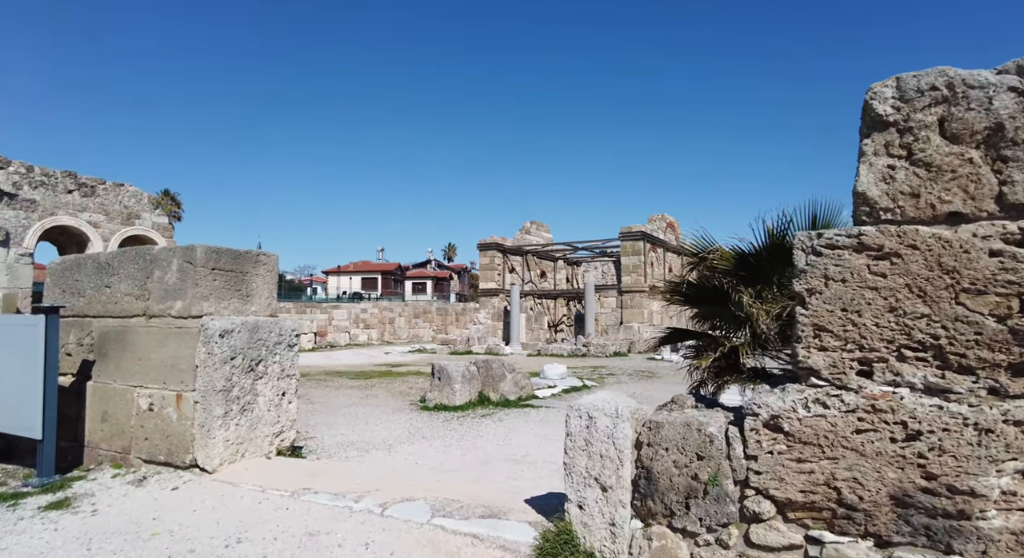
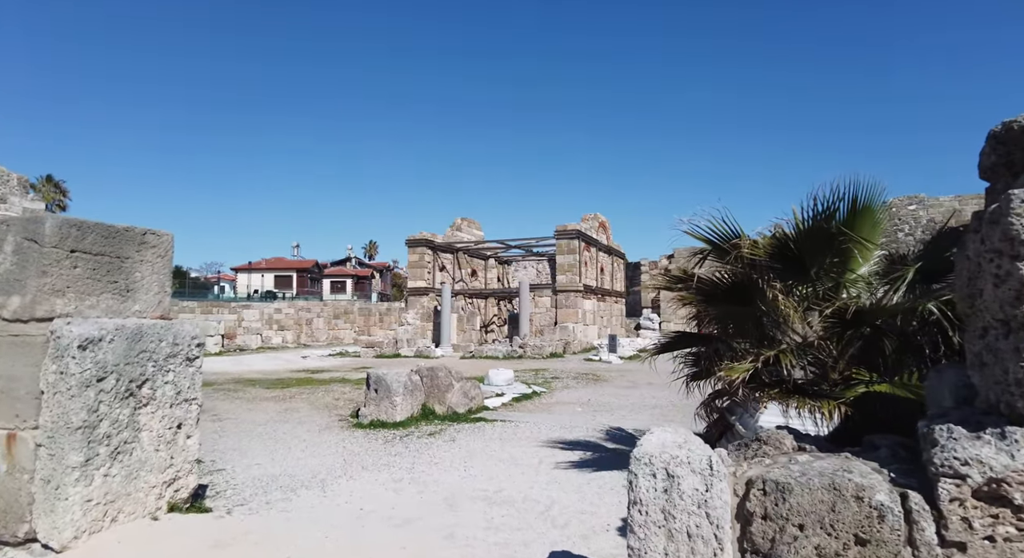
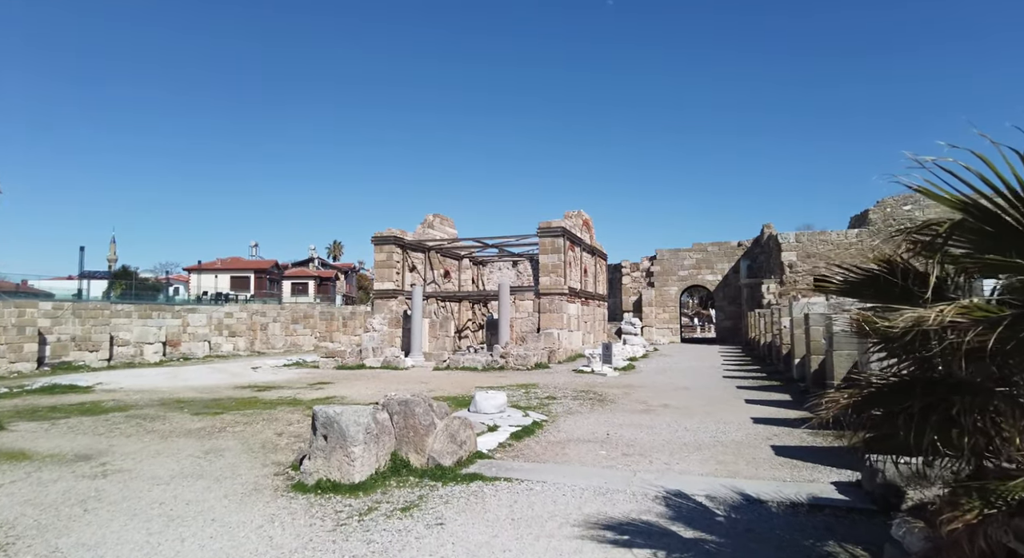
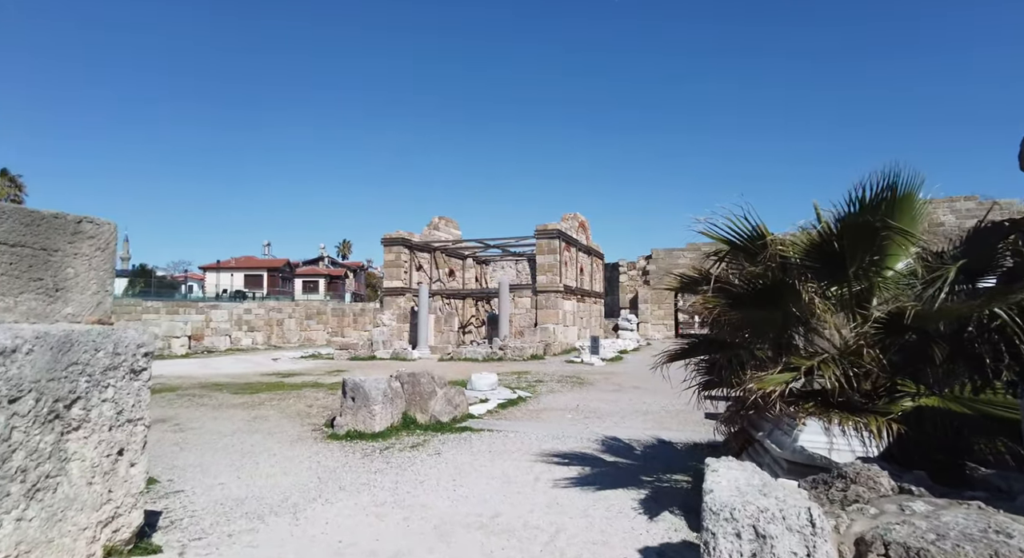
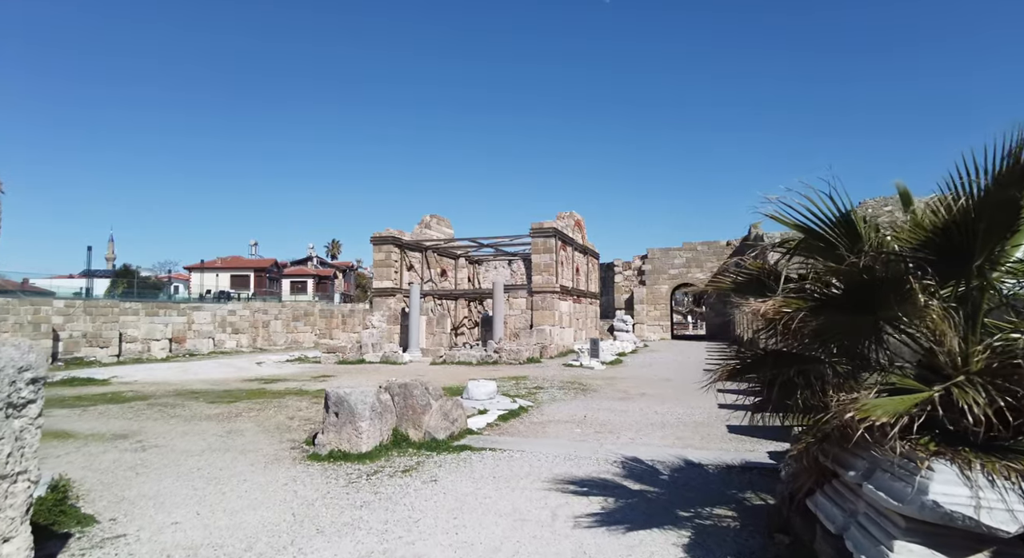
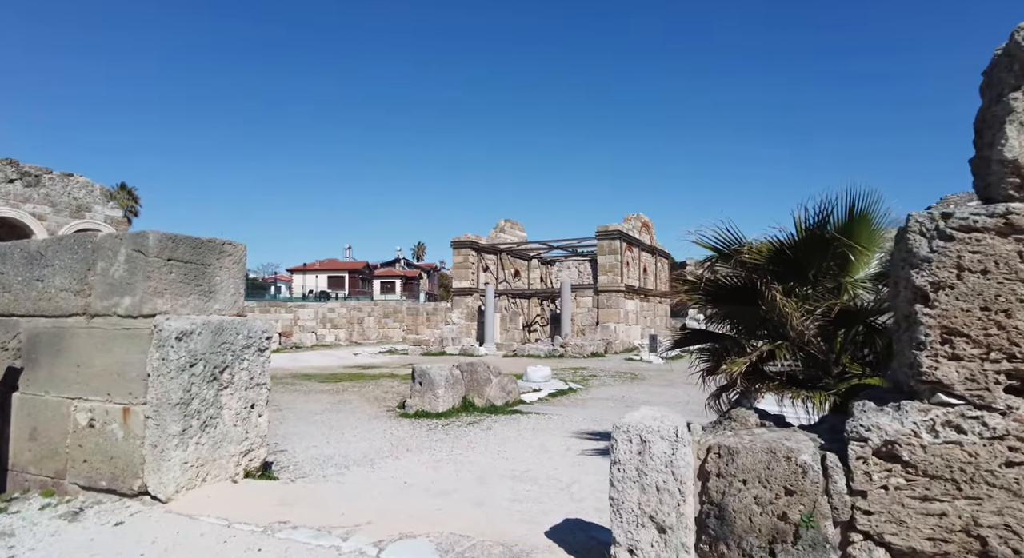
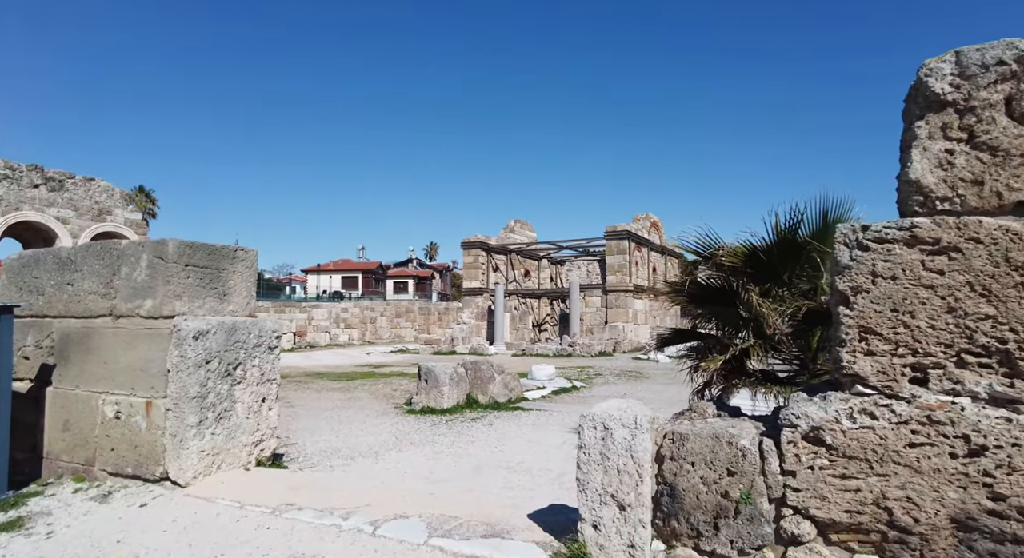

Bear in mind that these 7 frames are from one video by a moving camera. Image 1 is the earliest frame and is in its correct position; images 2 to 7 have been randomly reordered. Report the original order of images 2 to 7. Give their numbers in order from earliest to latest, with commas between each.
7, 6, 2, 4, 5, 3
